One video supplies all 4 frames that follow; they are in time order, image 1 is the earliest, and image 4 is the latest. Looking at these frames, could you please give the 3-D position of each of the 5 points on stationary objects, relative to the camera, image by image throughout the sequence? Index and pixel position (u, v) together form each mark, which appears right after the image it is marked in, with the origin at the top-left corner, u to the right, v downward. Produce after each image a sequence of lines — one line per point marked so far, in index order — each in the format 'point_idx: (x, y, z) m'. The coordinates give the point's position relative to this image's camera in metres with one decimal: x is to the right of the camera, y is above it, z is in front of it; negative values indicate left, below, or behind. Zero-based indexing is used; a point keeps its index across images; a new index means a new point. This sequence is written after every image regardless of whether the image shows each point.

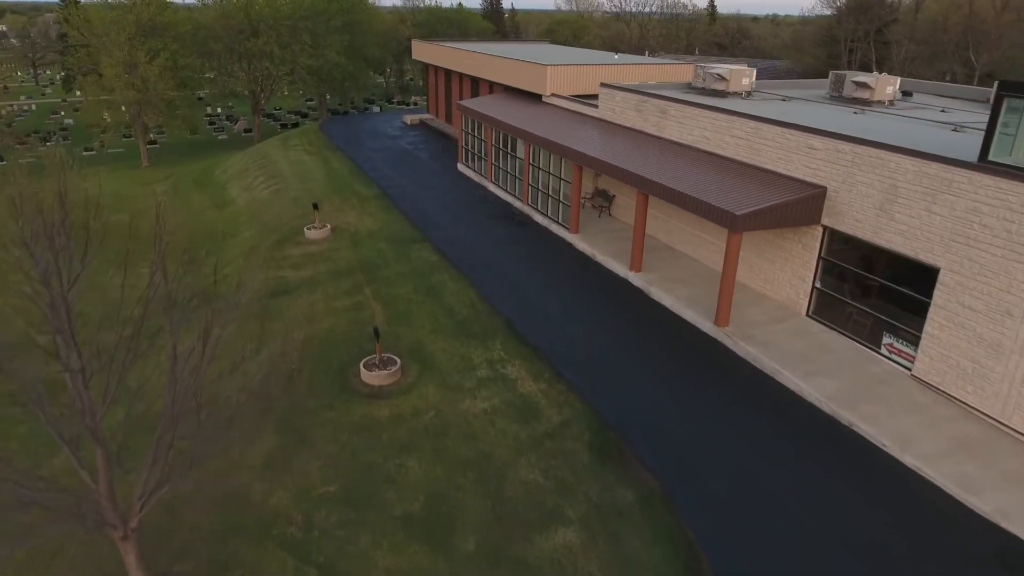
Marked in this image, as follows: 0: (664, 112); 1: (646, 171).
0: (+3.8, +4.4, +19.0) m
1: (+3.1, +2.7, +17.3) m
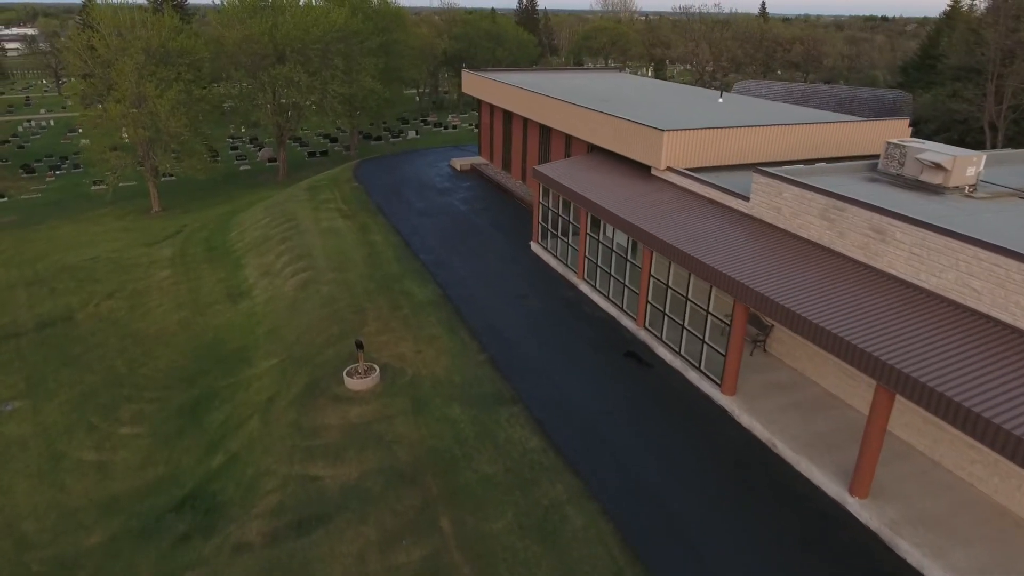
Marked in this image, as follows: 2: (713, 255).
0: (+6.2, +1.0, +12.8) m
1: (+5.4, -0.8, +11.1) m
2: (+3.9, +0.6, +14.8) m
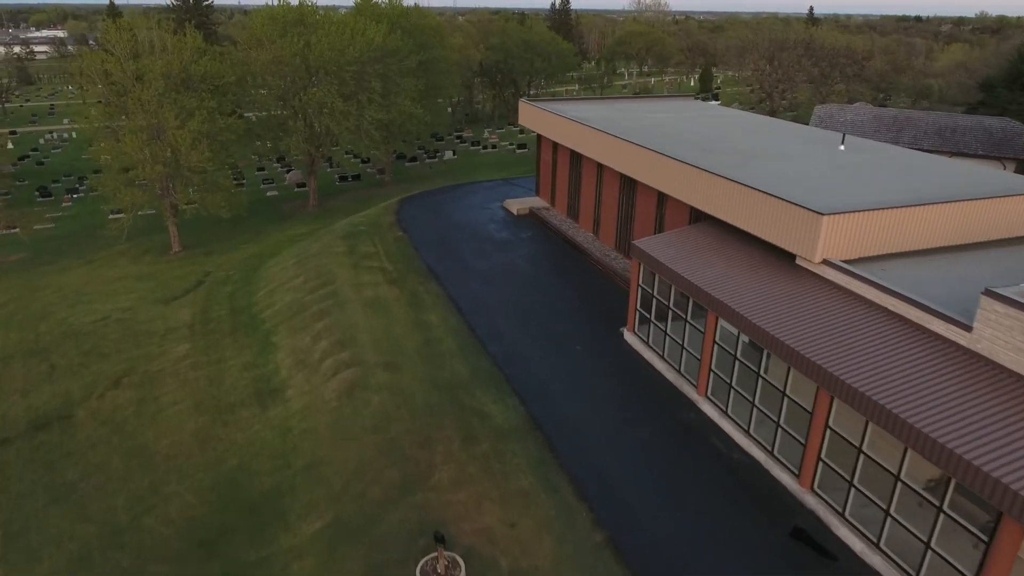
0: (+8.2, -1.5, +8.4) m
1: (+7.3, -3.3, +6.8) m
2: (+5.9, -1.8, +10.4) m
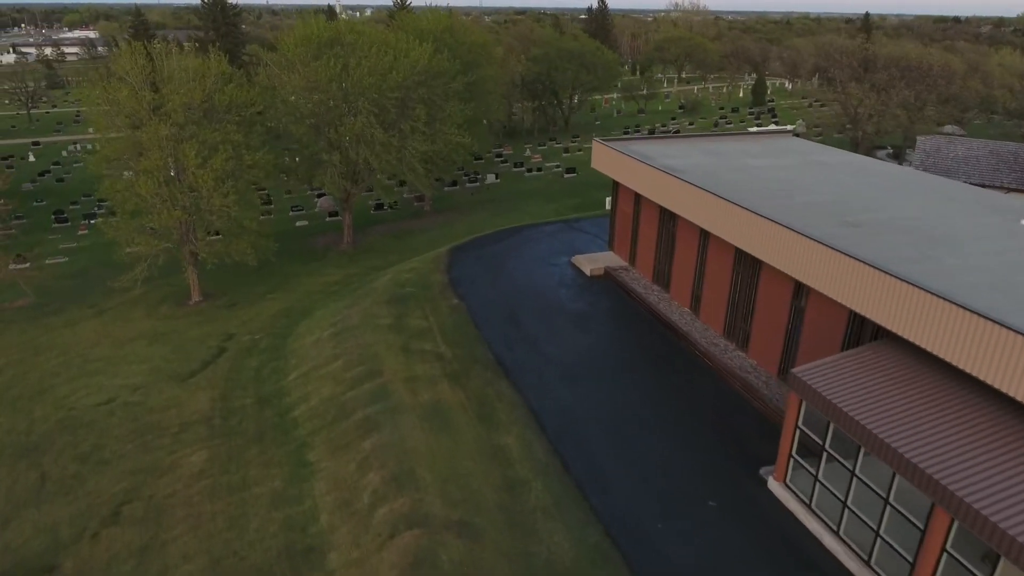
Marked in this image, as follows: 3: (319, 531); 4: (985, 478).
0: (+9.9, -4.2, +3.7) m
1: (+9.0, -5.9, +2.1) m
2: (+7.8, -4.4, +5.8) m
3: (-3.8, -4.8, +14.8) m
4: (+6.7, -2.6, +10.6) m
